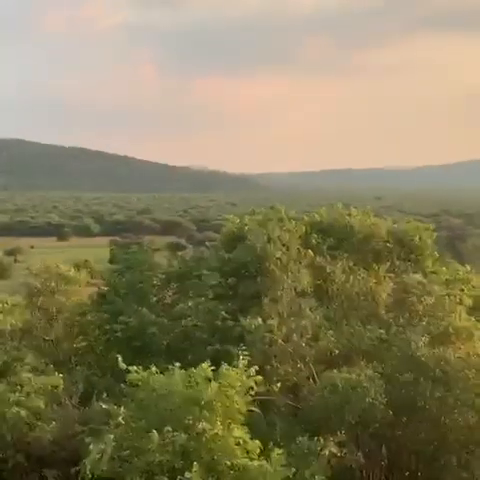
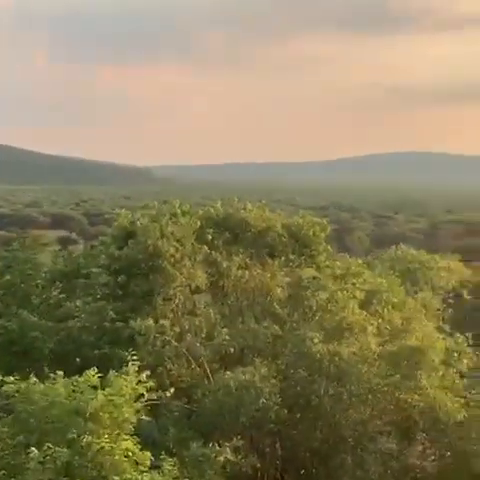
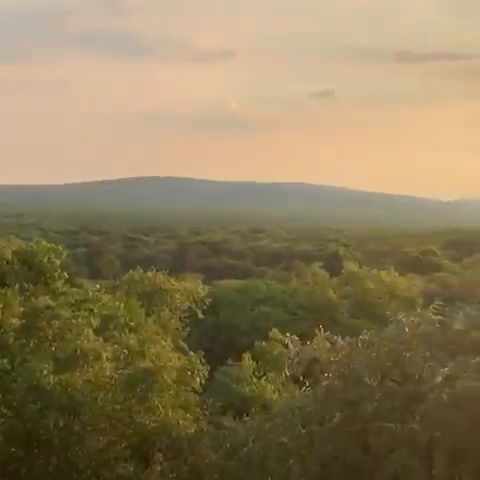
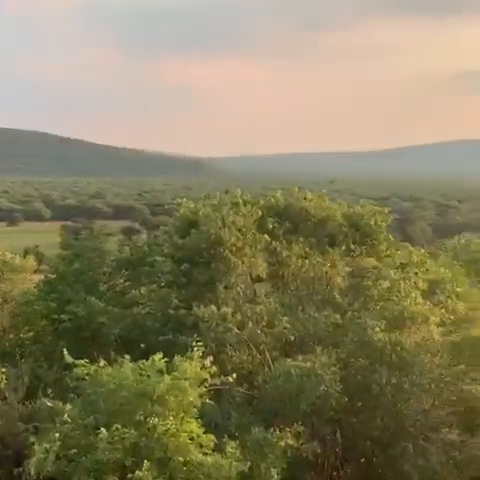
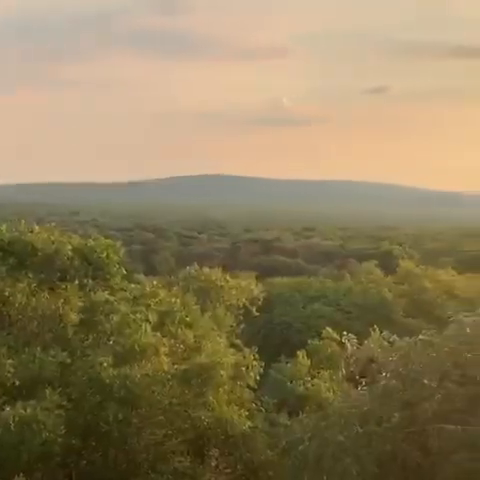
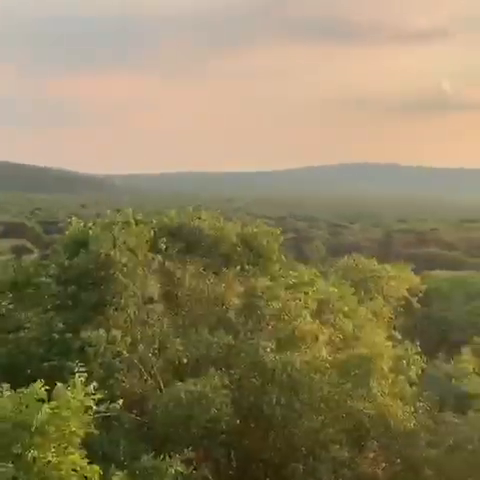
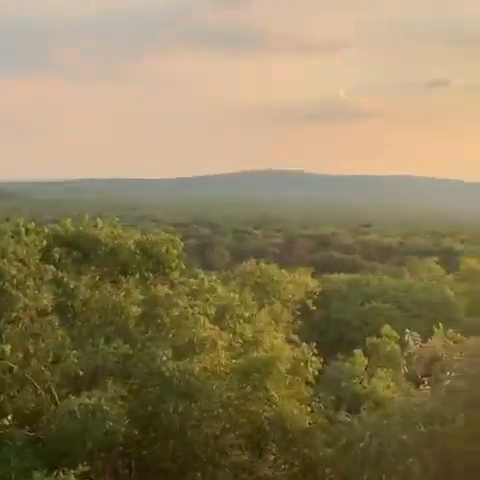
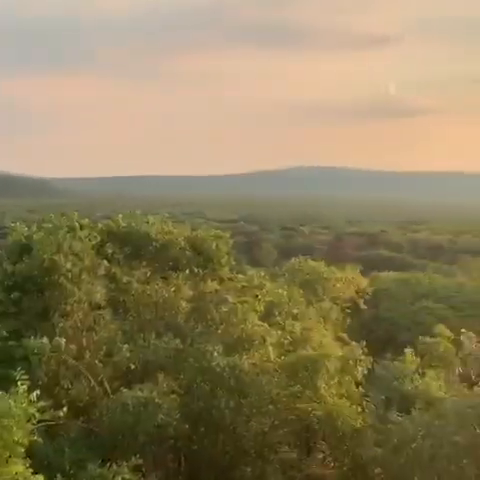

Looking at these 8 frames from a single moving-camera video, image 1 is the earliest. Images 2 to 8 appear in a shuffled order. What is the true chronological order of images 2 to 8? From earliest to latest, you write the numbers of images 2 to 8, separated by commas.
4, 2, 6, 8, 7, 5, 3
